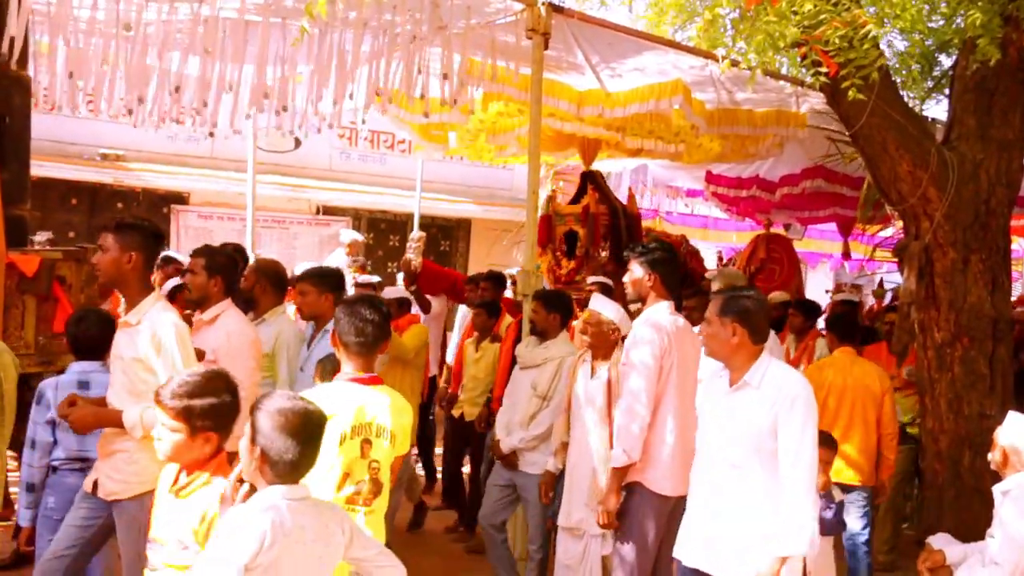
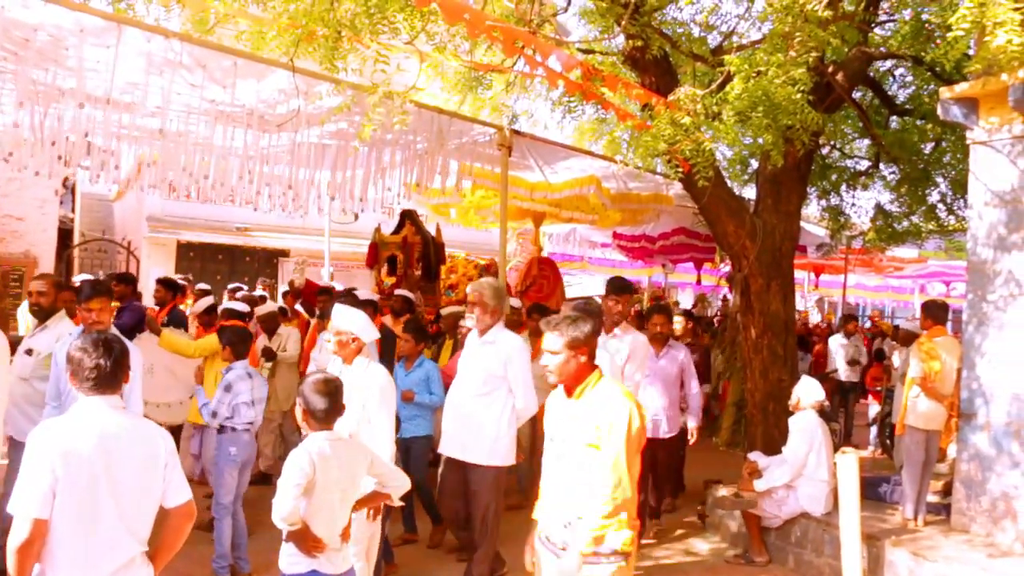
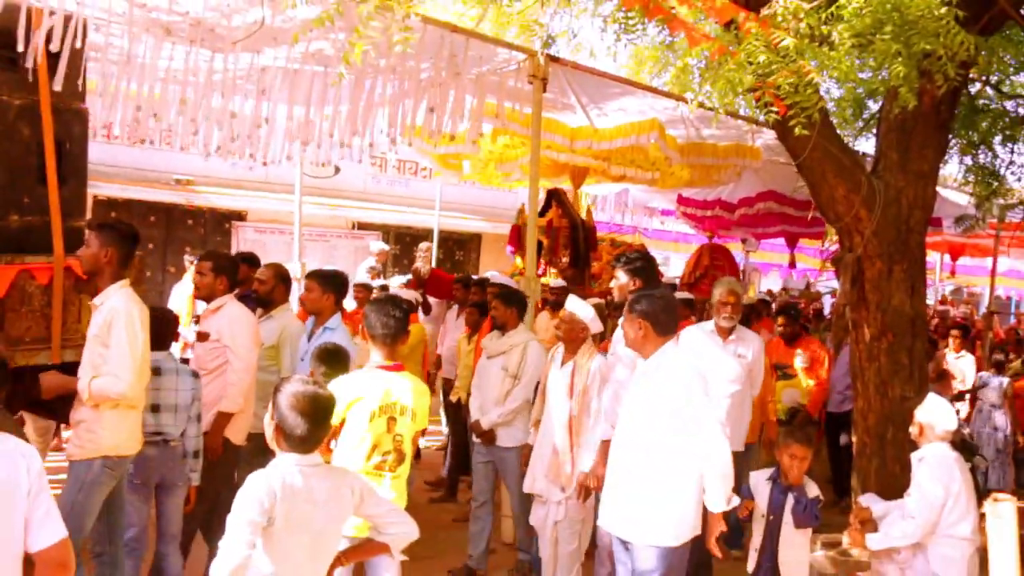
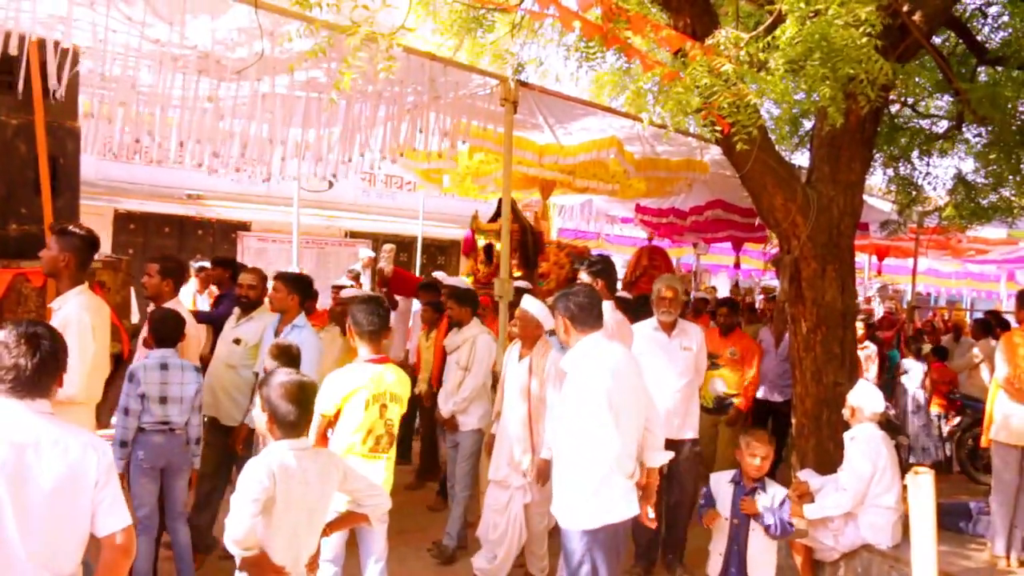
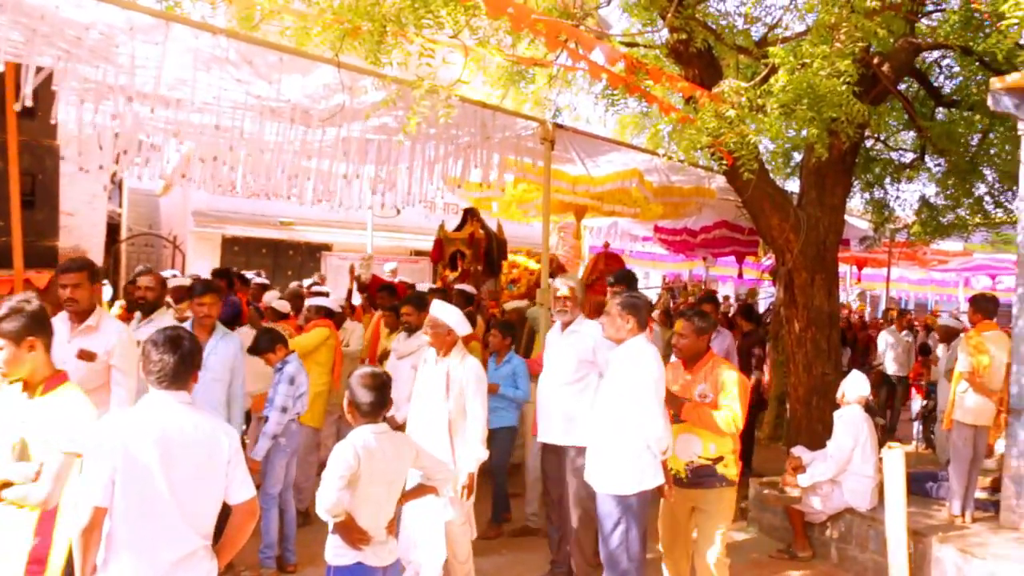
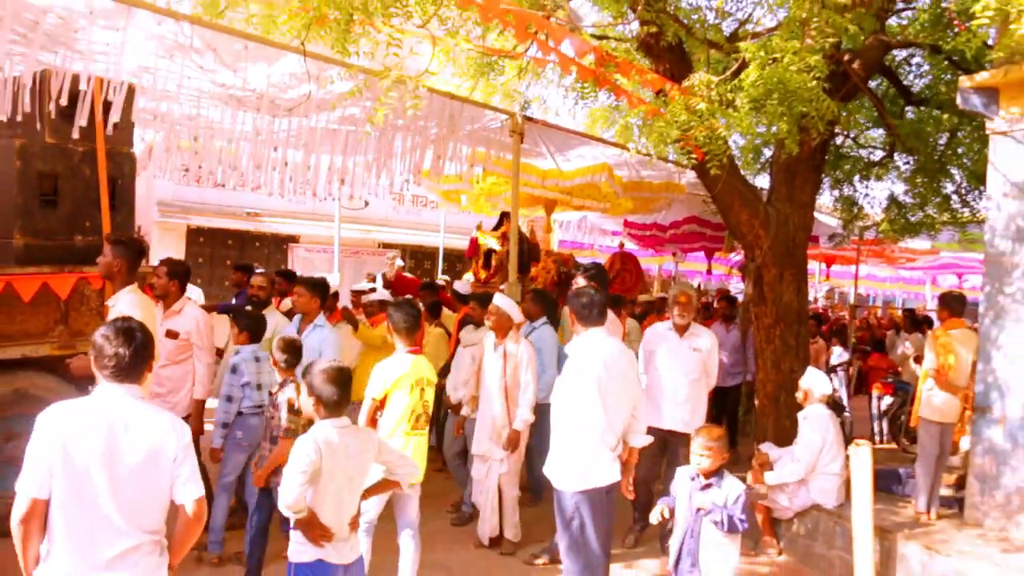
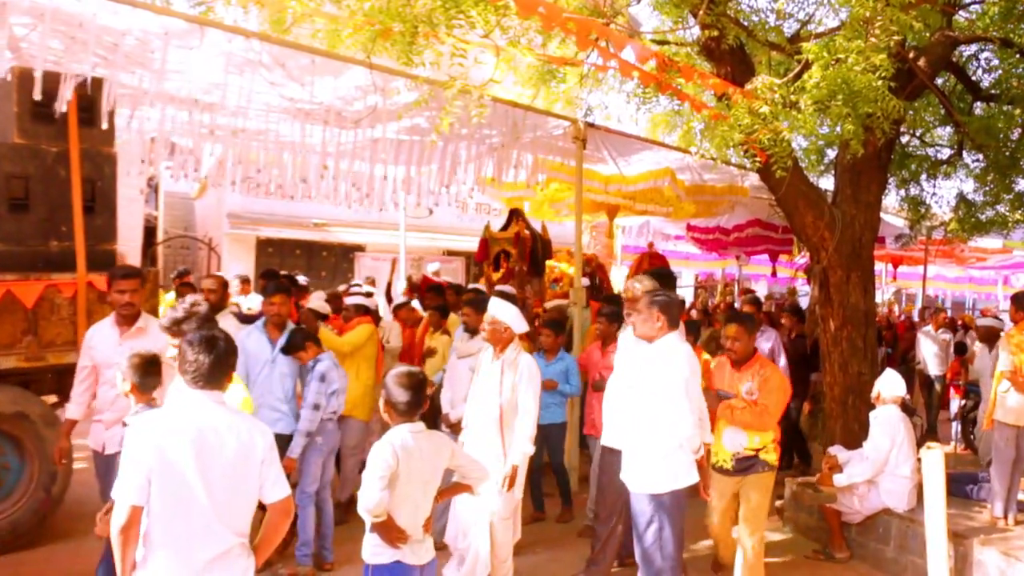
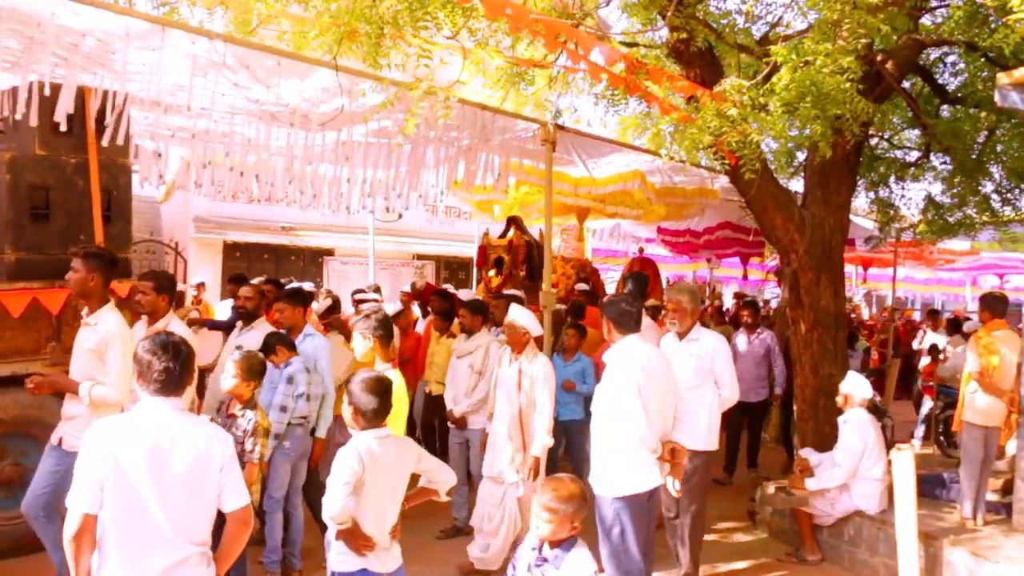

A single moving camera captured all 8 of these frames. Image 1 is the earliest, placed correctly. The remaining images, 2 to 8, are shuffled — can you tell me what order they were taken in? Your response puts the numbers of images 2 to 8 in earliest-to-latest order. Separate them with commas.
3, 4, 6, 8, 7, 5, 2
